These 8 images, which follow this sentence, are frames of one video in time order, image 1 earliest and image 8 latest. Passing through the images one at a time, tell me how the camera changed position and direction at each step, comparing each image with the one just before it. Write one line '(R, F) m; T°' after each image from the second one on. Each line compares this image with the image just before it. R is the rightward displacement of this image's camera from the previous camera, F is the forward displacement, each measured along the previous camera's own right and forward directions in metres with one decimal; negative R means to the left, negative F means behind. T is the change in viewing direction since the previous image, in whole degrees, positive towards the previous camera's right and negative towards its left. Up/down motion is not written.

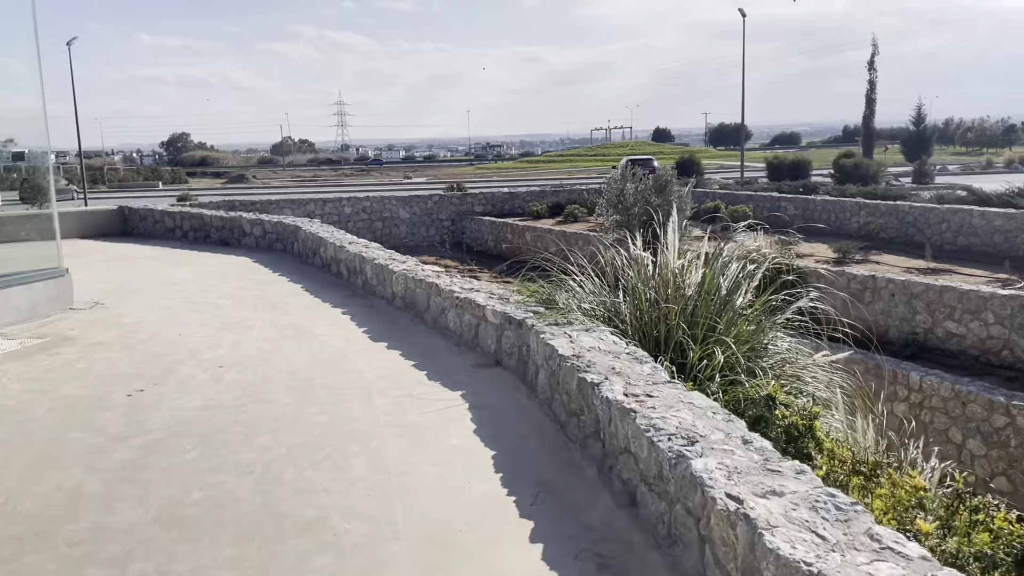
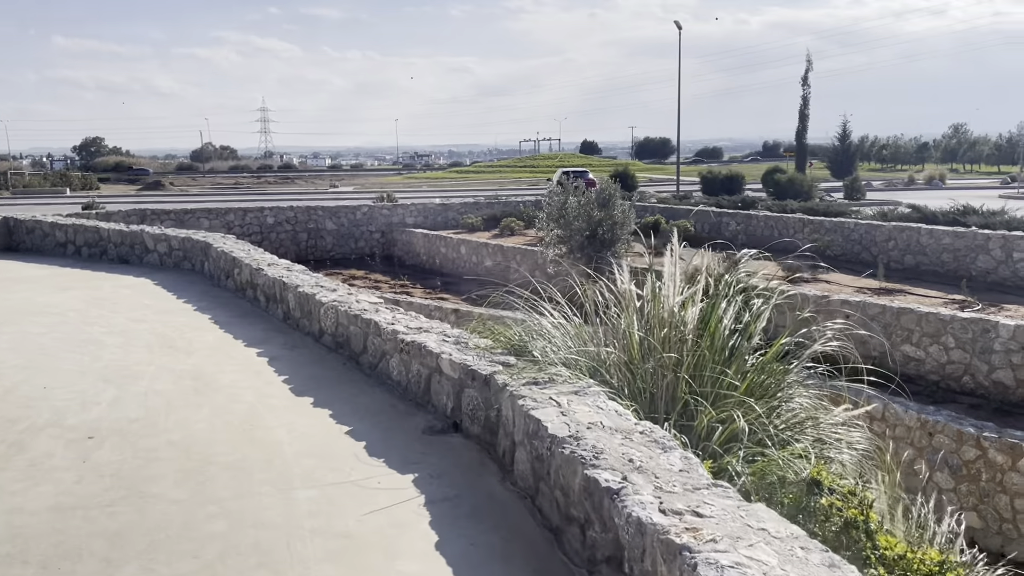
(-0.2, +1.4) m; +5°
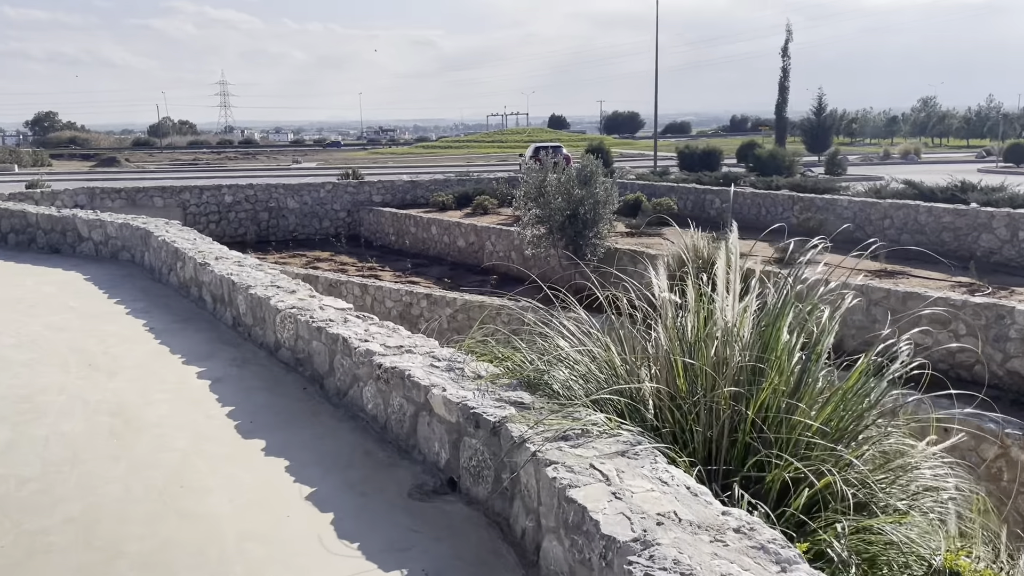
(-0.2, +1.3) m; +2°
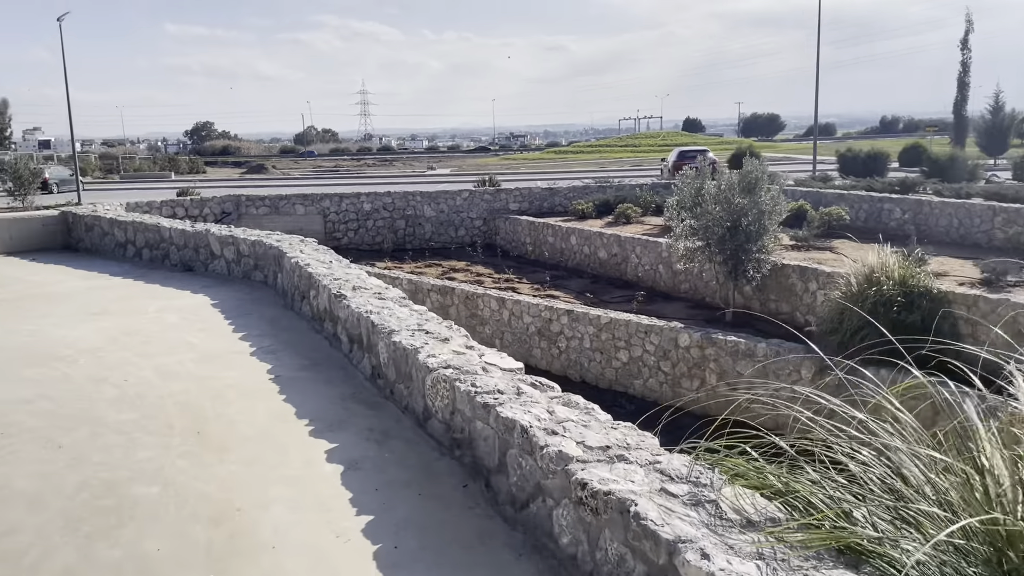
(-0.5, +1.5) m; -9°
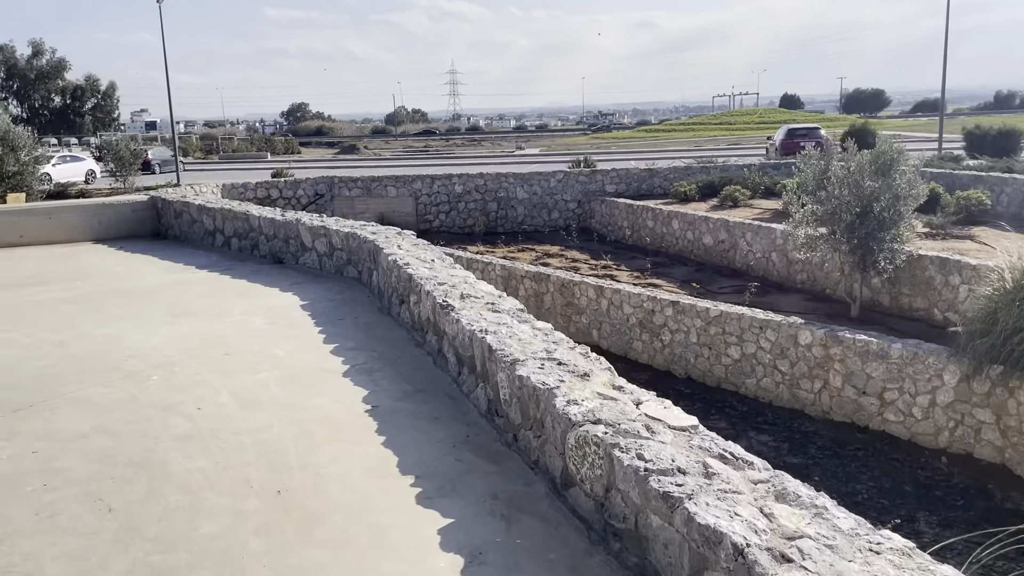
(-0.4, +1.2) m; -6°
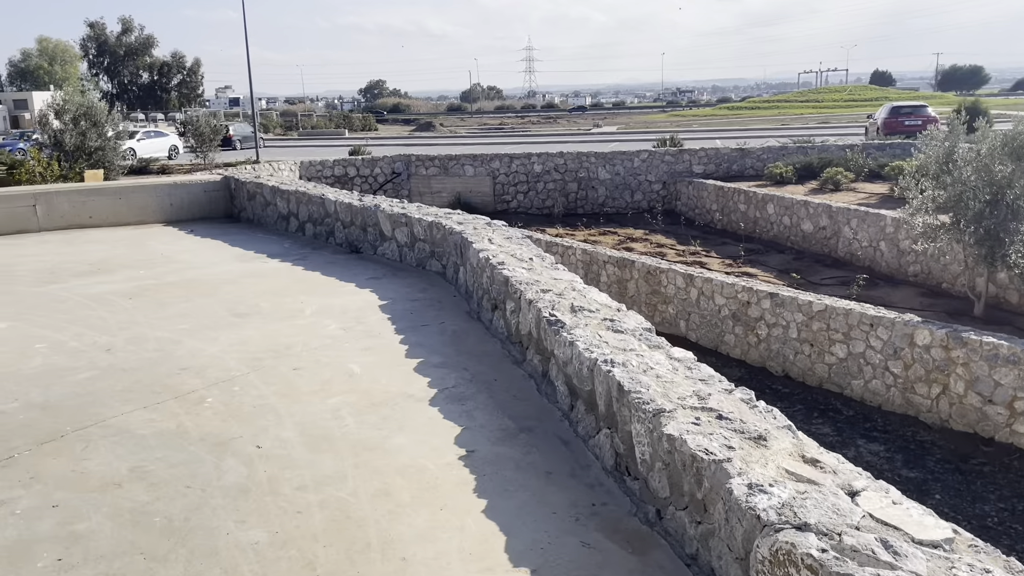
(-0.3, +1.0) m; -5°
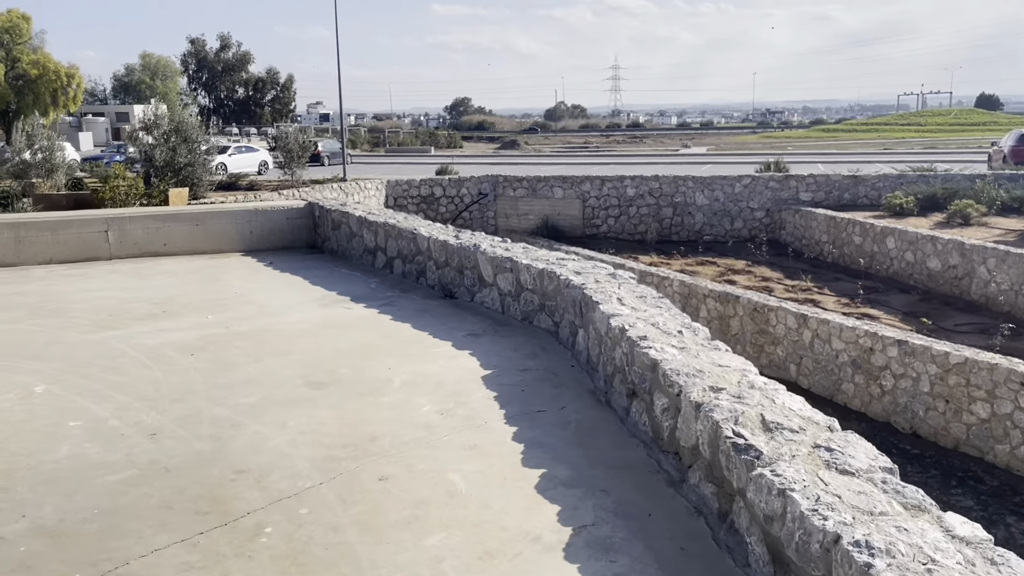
(-0.4, +1.3) m; -5°
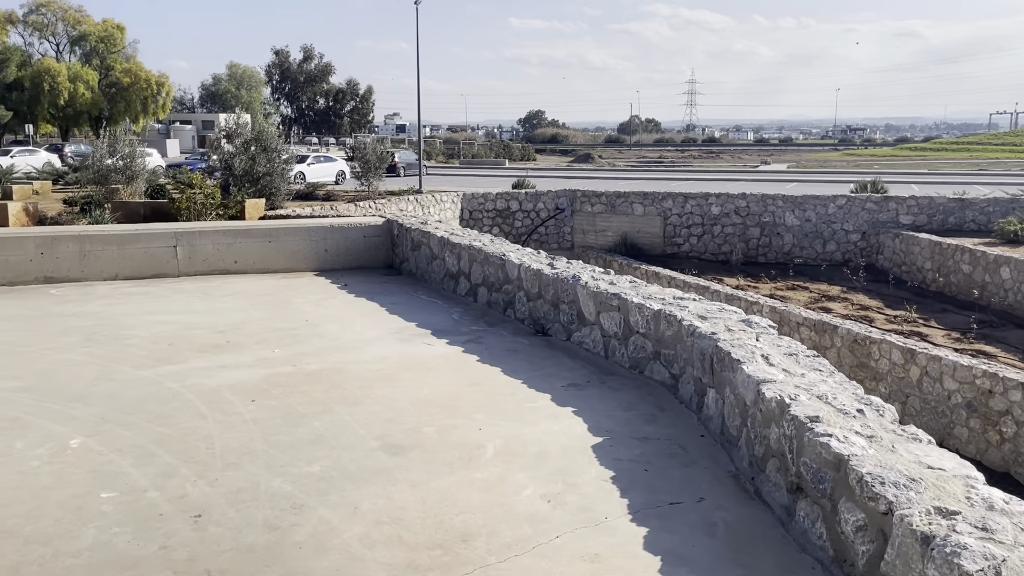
(-0.3, +1.0) m; -5°
